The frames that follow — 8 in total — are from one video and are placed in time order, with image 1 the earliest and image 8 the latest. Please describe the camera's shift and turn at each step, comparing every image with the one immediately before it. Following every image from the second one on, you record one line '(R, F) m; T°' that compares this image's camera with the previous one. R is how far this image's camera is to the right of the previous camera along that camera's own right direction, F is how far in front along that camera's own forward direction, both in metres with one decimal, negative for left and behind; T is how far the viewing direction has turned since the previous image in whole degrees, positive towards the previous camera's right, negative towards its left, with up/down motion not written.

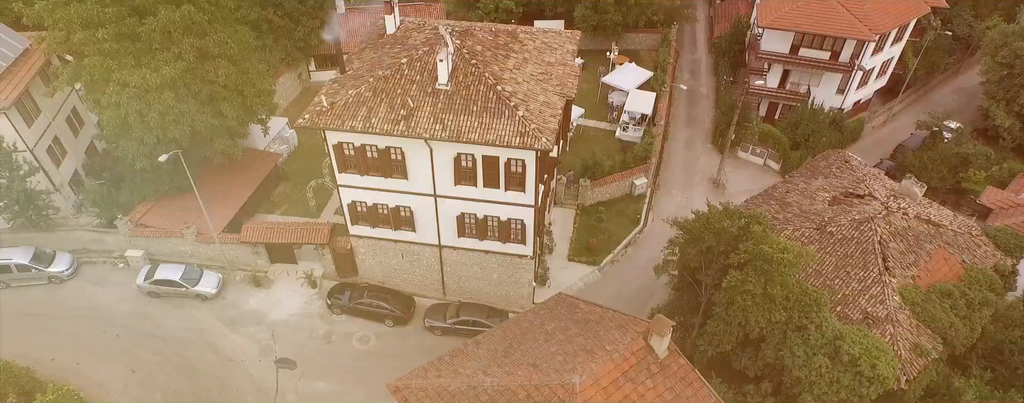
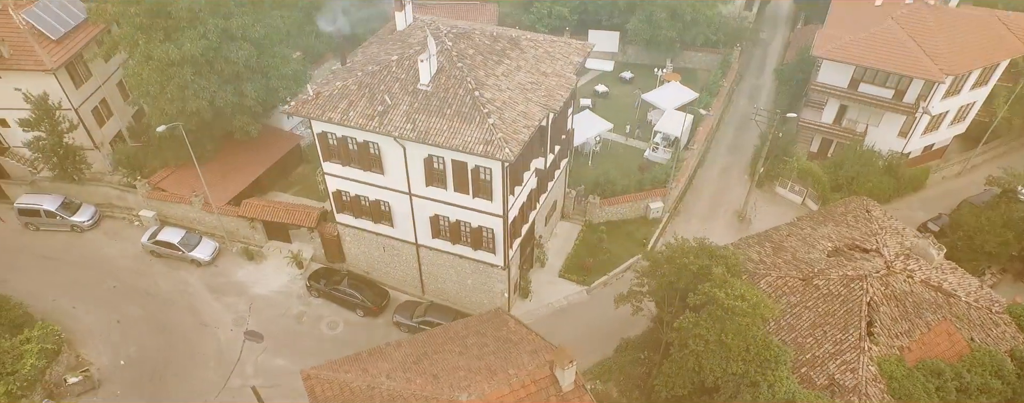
(+4.9, +0.8) m; -9°
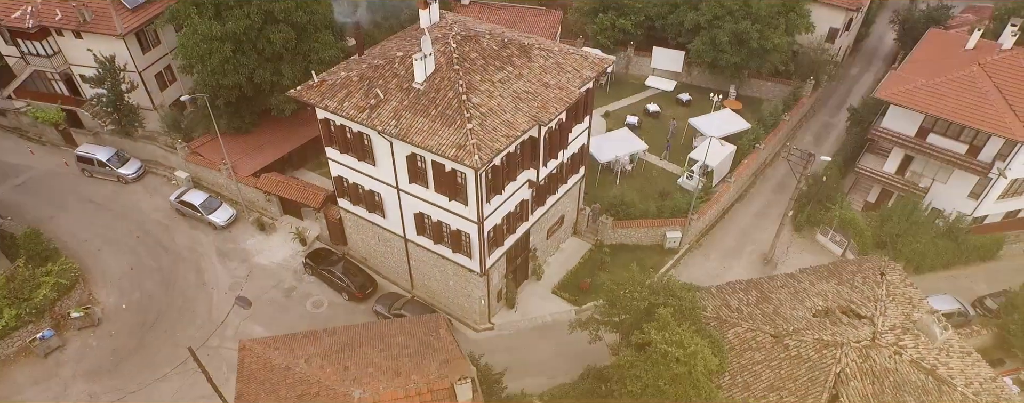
(+4.8, +0.7) m; -10°
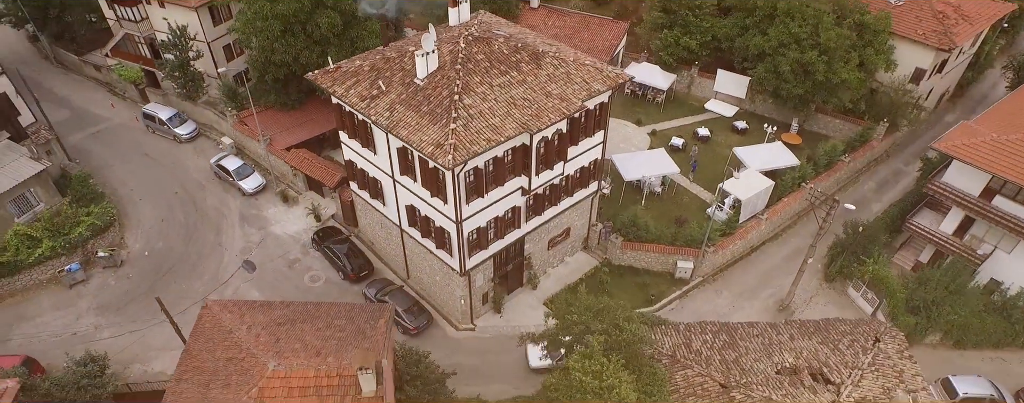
(+4.7, +0.5) m; -10°
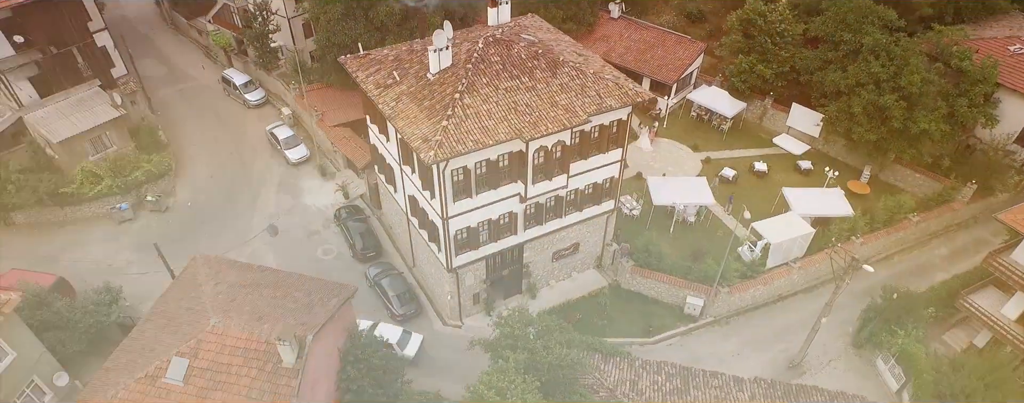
(+4.9, +0.6) m; -11°
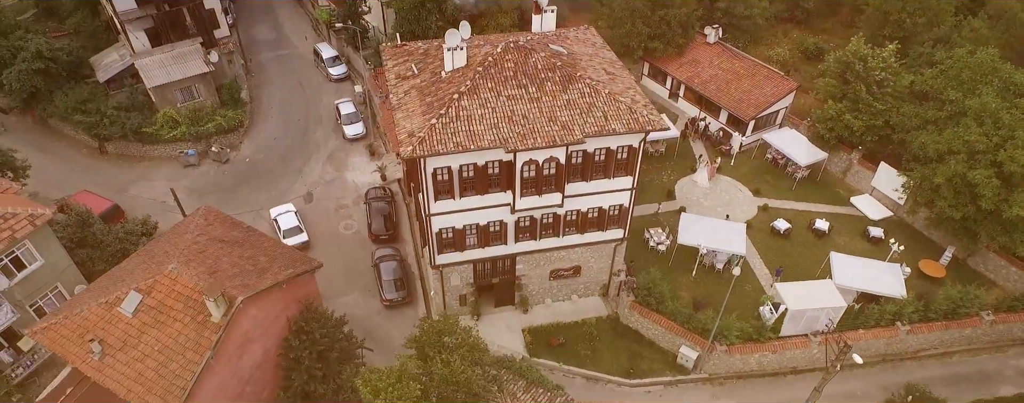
(+5.9, +1.1) m; -13°
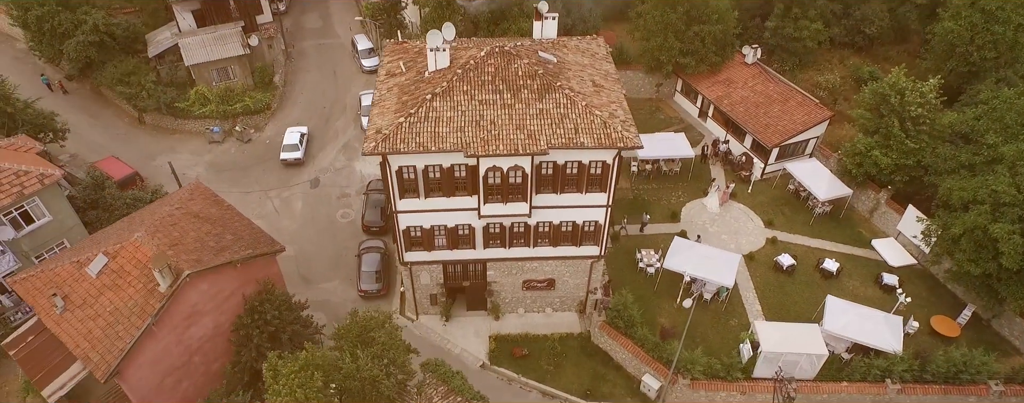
(+4.3, +0.5) m; -7°
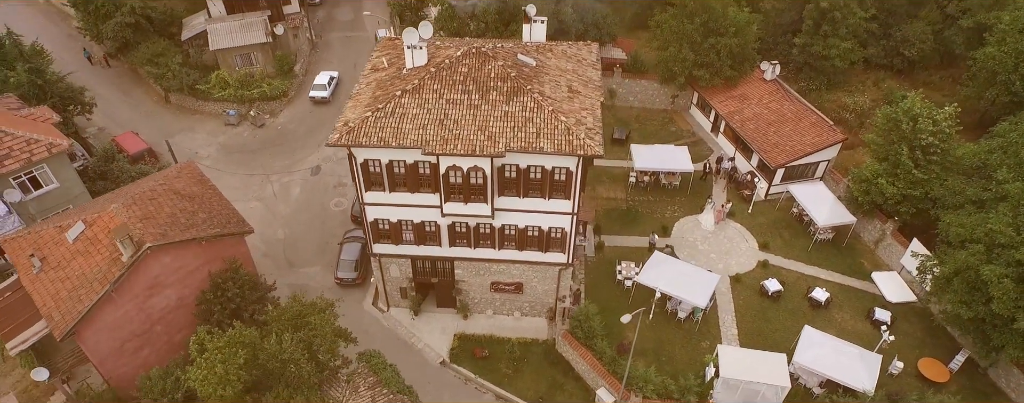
(+3.7, +0.2) m; -6°
